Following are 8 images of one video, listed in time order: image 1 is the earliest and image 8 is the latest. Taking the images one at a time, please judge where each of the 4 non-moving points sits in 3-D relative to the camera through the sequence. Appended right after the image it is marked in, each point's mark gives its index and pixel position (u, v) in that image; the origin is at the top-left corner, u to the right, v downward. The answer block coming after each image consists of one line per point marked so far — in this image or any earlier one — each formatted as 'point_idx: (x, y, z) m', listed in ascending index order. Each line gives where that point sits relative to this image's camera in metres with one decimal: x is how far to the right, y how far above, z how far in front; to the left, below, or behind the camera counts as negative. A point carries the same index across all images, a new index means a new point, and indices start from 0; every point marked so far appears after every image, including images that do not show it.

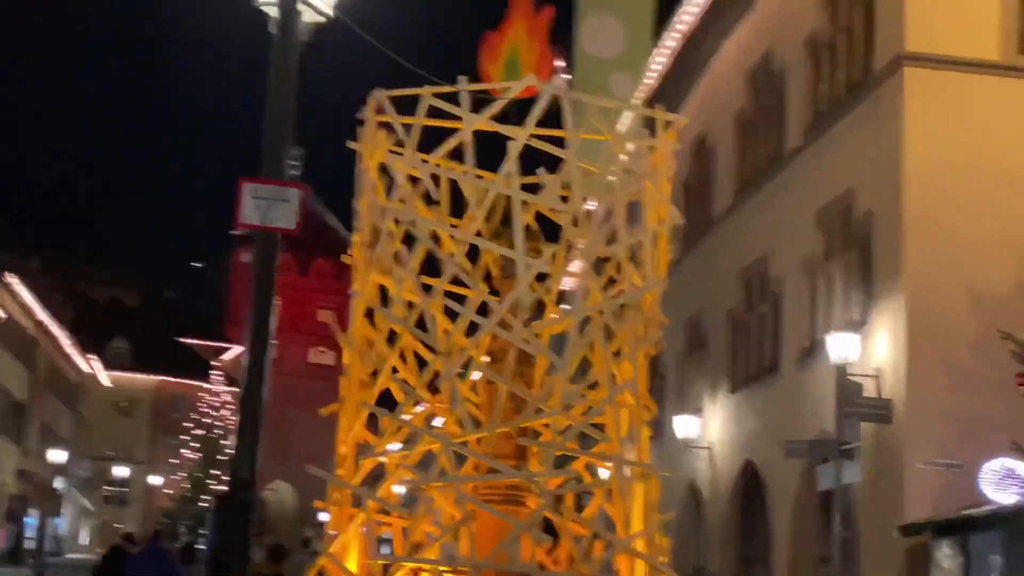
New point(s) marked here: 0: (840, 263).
0: (+2.6, +0.2, +12.0) m
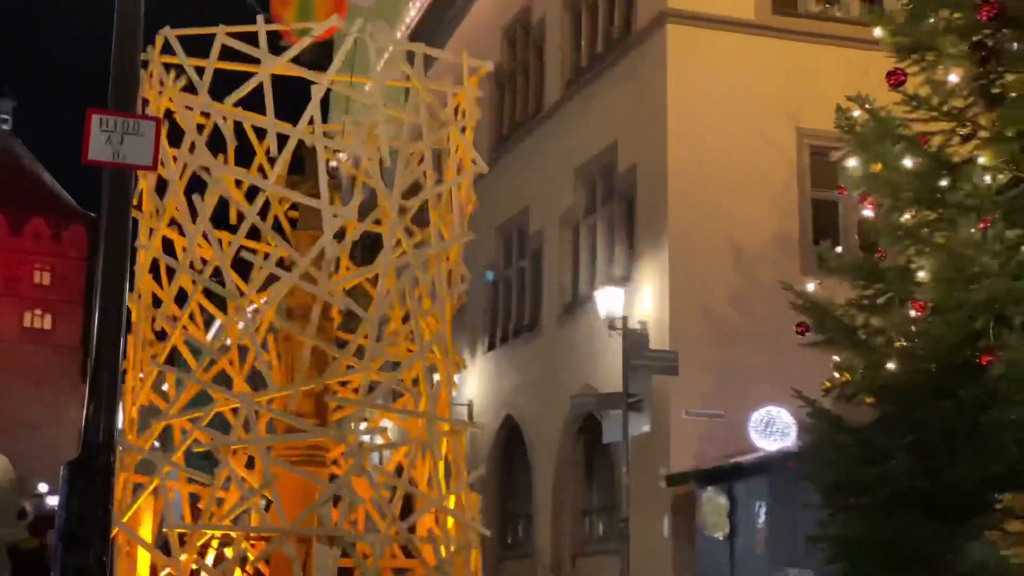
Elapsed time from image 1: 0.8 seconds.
0: (+0.7, +0.6, +12.1) m
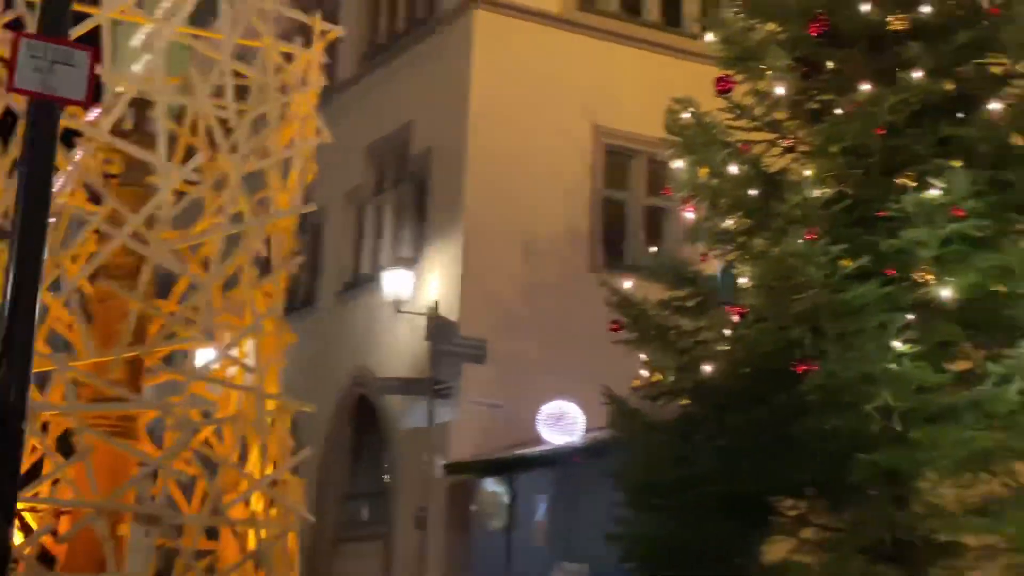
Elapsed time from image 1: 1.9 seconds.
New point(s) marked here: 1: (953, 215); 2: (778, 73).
0: (-1.0, +0.7, +12.0) m
1: (+1.6, +0.3, +5.5) m
2: (+1.1, +0.9, +6.4) m
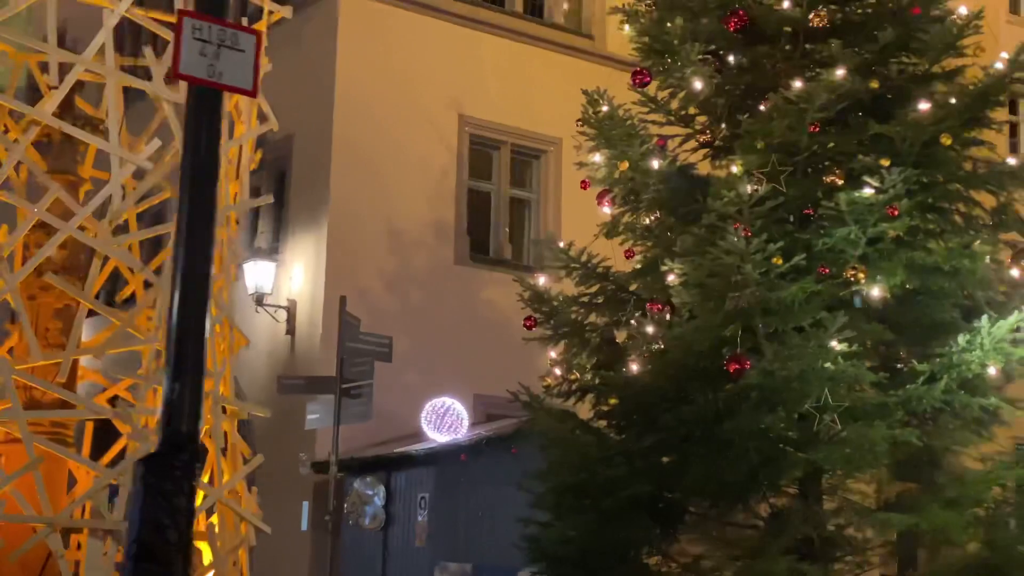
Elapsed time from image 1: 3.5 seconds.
0: (-2.1, +0.8, +11.6) m
1: (+1.4, +0.3, +5.5) m
2: (+0.7, +0.9, +6.4) m
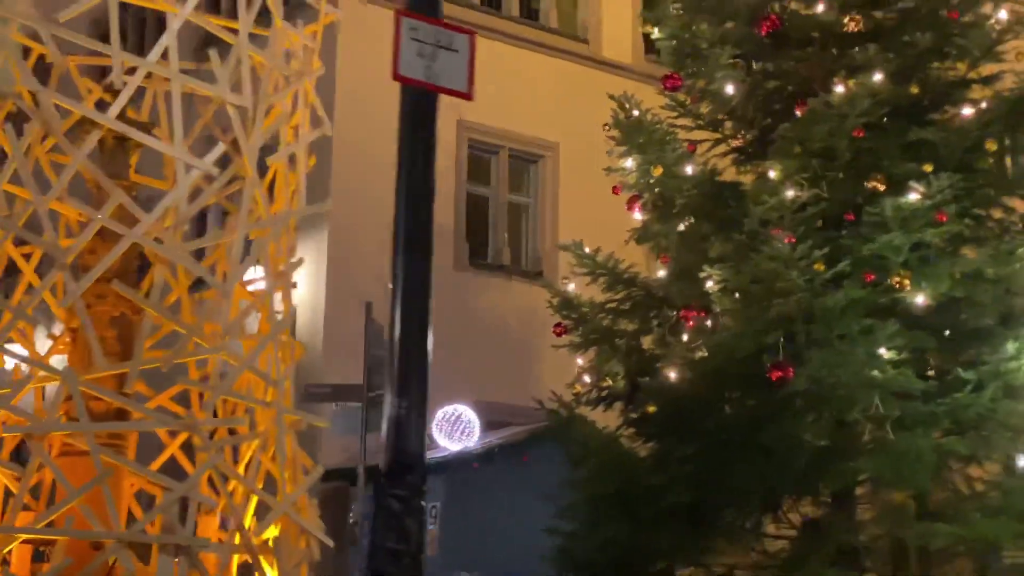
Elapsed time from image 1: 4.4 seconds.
0: (-2.1, +0.7, +11.4) m
1: (+1.5, +0.2, +5.5) m
2: (+0.9, +0.9, +6.3) m
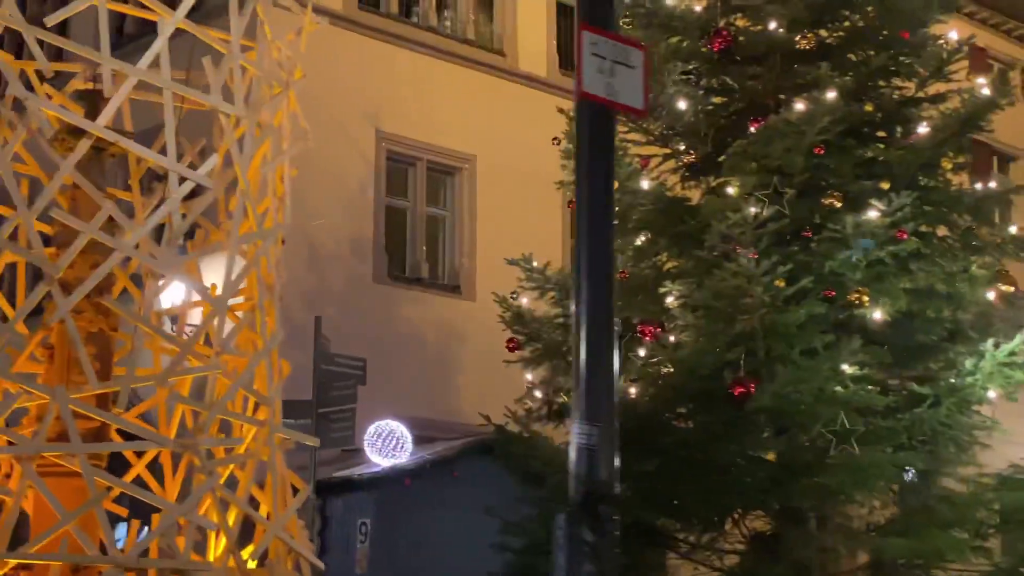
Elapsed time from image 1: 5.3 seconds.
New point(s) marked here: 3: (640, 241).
0: (-2.7, +0.7, +11.1) m
1: (+1.4, +0.2, +5.6) m
2: (+0.7, +0.8, +6.3) m
3: (+0.5, +0.2, +6.3) m
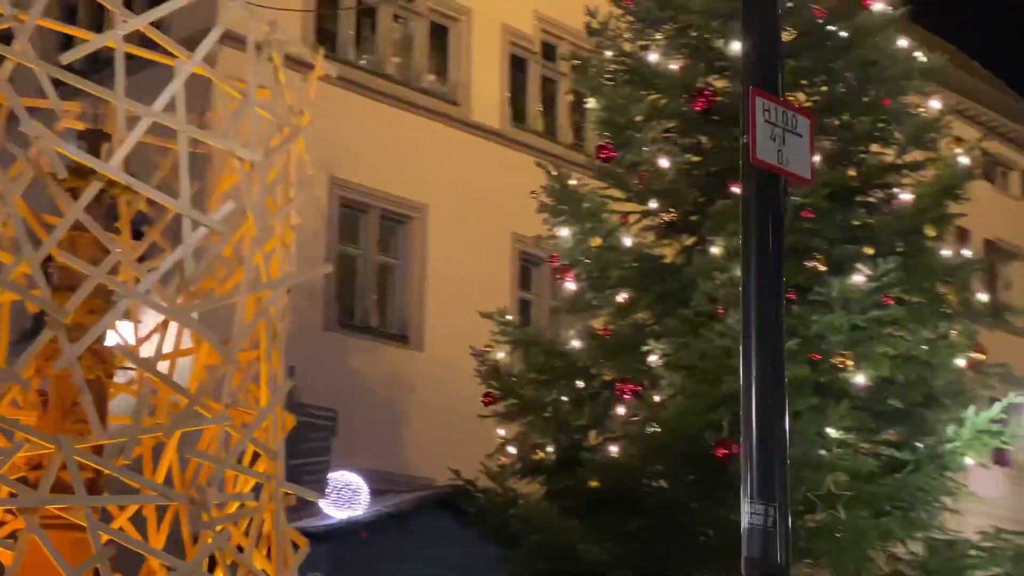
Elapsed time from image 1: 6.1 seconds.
0: (-3.1, +0.4, +10.9) m
1: (+1.4, -0.1, +5.6) m
2: (+0.6, +0.6, +6.3) m
3: (+0.4, 0.0, +6.3) m
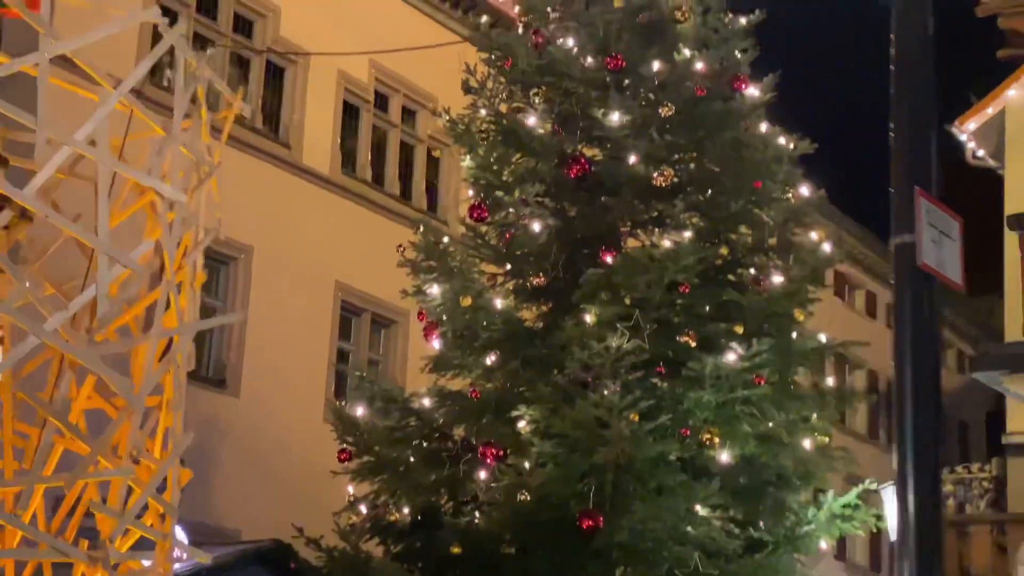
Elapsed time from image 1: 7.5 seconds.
0: (-4.3, +0.2, +10.2) m
1: (+0.9, -0.3, +5.6) m
2: (+0.1, +0.3, +6.3) m
3: (-0.1, -0.3, +6.2) m
